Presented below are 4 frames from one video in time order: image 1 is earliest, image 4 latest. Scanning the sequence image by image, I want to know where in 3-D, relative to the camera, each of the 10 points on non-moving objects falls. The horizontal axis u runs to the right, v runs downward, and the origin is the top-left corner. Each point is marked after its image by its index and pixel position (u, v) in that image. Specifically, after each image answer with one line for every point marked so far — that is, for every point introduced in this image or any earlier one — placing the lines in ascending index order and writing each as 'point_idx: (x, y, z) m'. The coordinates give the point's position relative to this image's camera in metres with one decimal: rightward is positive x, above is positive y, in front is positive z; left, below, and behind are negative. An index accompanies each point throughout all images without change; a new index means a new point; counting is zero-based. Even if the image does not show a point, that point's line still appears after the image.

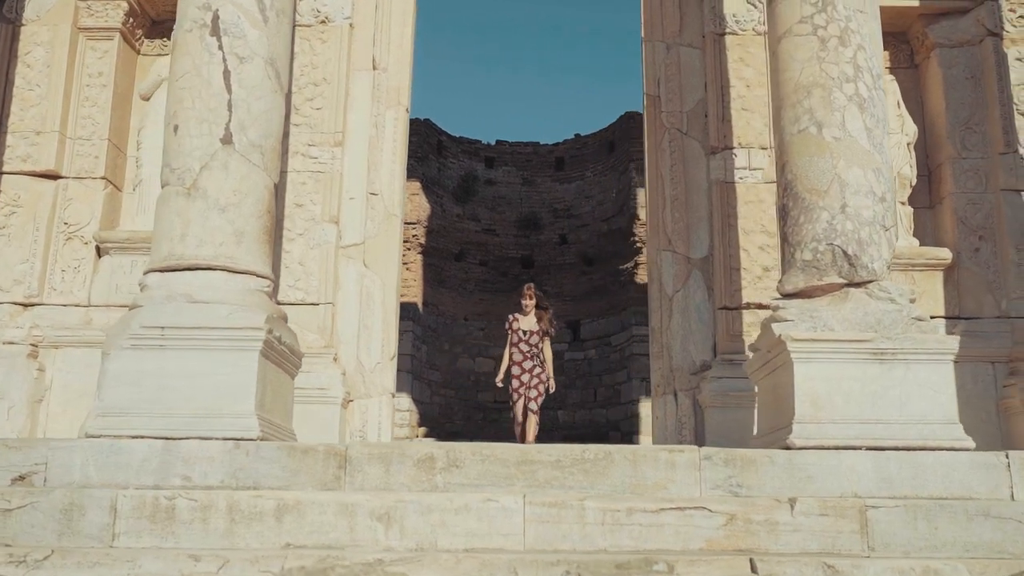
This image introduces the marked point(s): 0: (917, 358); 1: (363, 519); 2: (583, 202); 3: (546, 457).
0: (+2.0, -0.3, +4.9) m
1: (-0.6, -1.0, +4.3) m
2: (+1.3, +1.5, +18.0) m
3: (+0.2, -0.8, +4.7) m
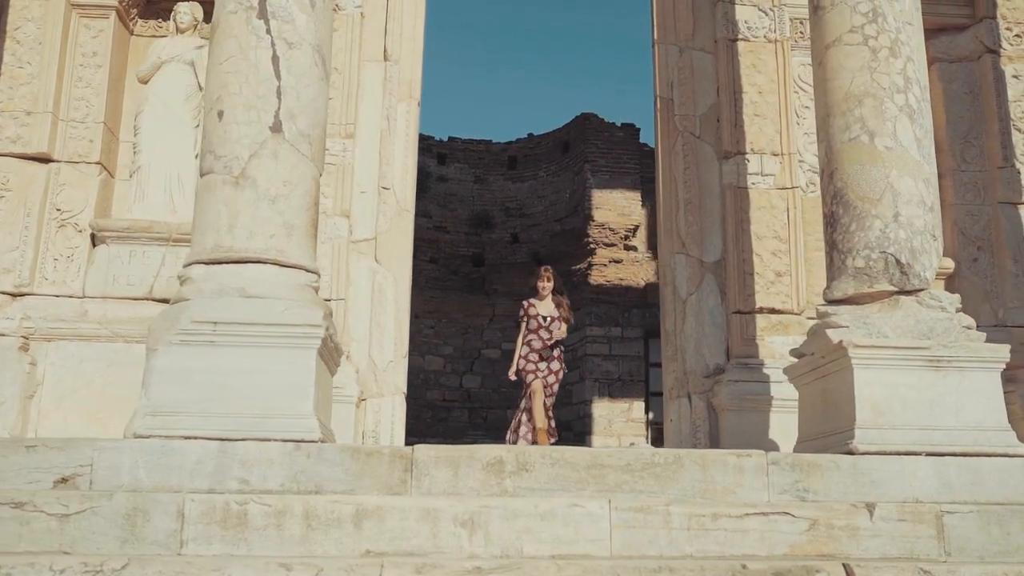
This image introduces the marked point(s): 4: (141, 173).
0: (+2.3, -0.4, +5.0) m
1: (-0.3, -1.0, +4.1) m
2: (+0.4, +1.5, +18.0) m
3: (+0.5, -0.8, +4.6) m
4: (-2.6, +0.8, +7.1) m
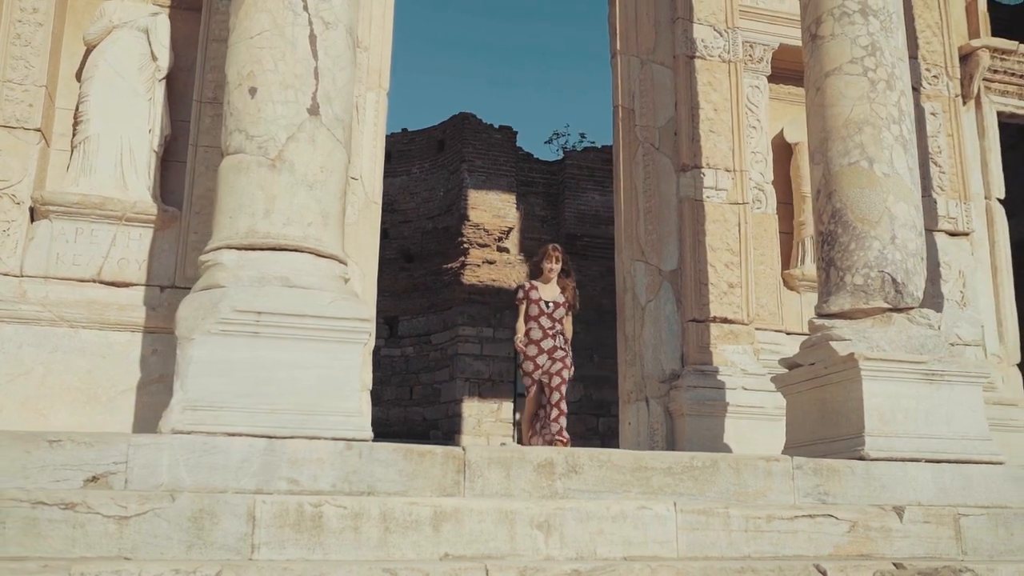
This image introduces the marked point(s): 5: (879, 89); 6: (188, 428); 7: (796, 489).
0: (+2.4, -0.5, +5.4) m
1: (0.0, -1.0, +4.1) m
2: (-1.9, +1.6, +17.8) m
3: (+0.7, -0.8, +4.7) m
4: (-2.7, +0.9, +6.5) m
5: (+2.1, +1.1, +5.8) m
6: (-1.3, -0.6, +4.2) m
7: (+1.4, -1.0, +4.9) m
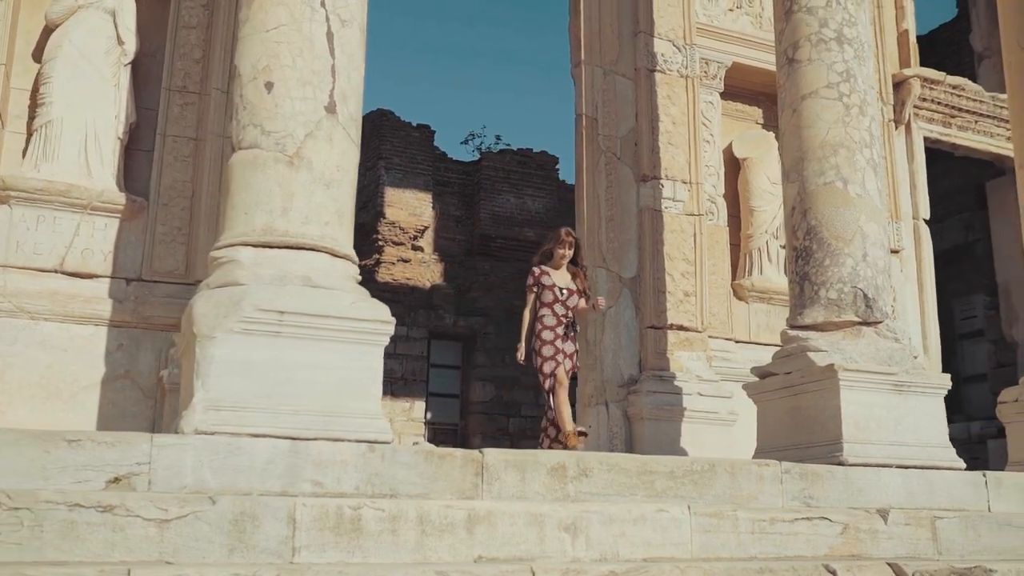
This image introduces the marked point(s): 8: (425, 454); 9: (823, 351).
0: (+2.3, -0.6, +5.8) m
1: (+0.2, -1.0, +4.2) m
2: (-3.3, +1.7, +17.5) m
3: (+0.7, -0.9, +4.9) m
4: (-2.8, +1.0, +6.3) m
5: (+2.0, +1.0, +6.1) m
6: (-1.2, -0.6, +4.1) m
7: (+1.4, -1.0, +5.1) m
8: (-0.4, -0.7, +4.4) m
9: (+1.7, -0.4, +5.7) m
